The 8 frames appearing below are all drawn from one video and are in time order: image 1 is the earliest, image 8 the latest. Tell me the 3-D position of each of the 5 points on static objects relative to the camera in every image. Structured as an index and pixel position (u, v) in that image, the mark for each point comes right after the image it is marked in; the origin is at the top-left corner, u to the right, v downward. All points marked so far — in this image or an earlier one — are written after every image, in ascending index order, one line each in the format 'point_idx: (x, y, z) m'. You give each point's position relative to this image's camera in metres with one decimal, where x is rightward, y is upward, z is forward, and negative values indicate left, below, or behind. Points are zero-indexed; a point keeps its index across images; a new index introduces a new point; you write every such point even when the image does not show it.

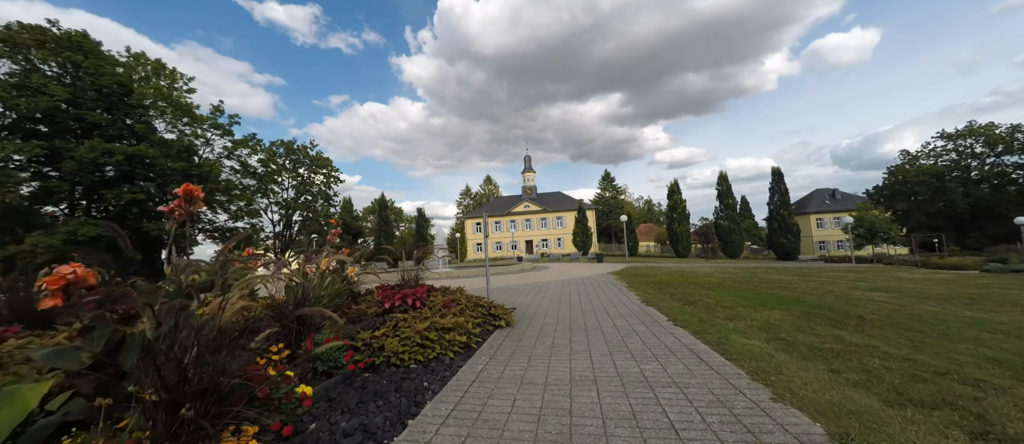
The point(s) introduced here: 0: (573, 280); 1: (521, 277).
0: (+2.3, -2.4, +14.9) m
1: (+0.3, -2.7, +17.6) m
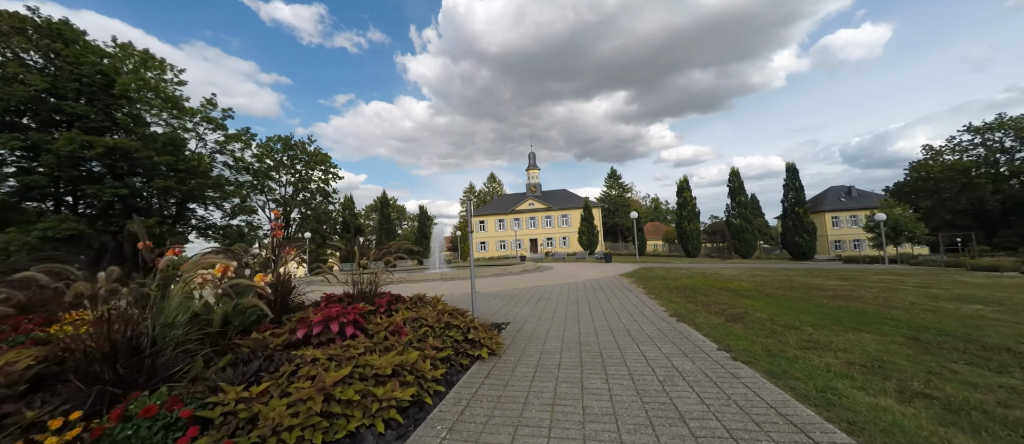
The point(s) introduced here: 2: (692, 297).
0: (+2.2, -2.2, +13.0) m
1: (+0.3, -2.5, +15.8) m
2: (+4.5, -1.8, +8.8) m
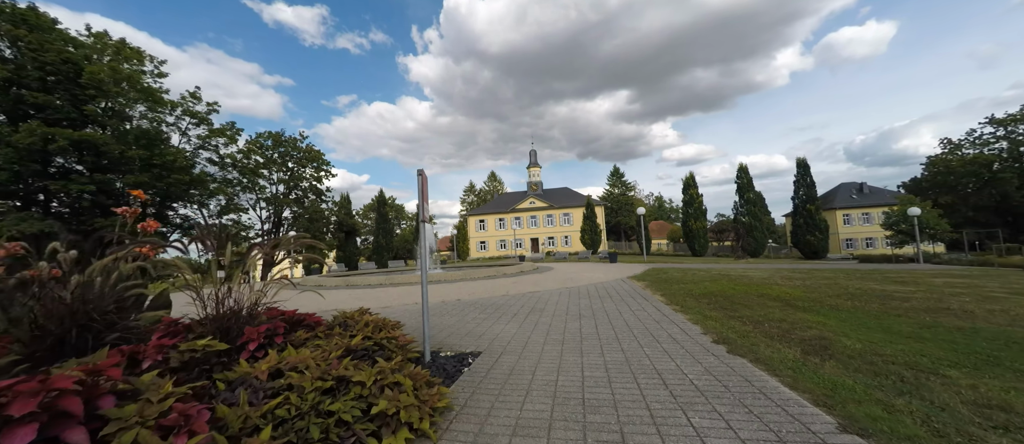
0: (+1.9, -2.0, +10.9) m
1: (0.0, -2.3, +13.7) m
2: (+4.1, -1.6, +6.7) m
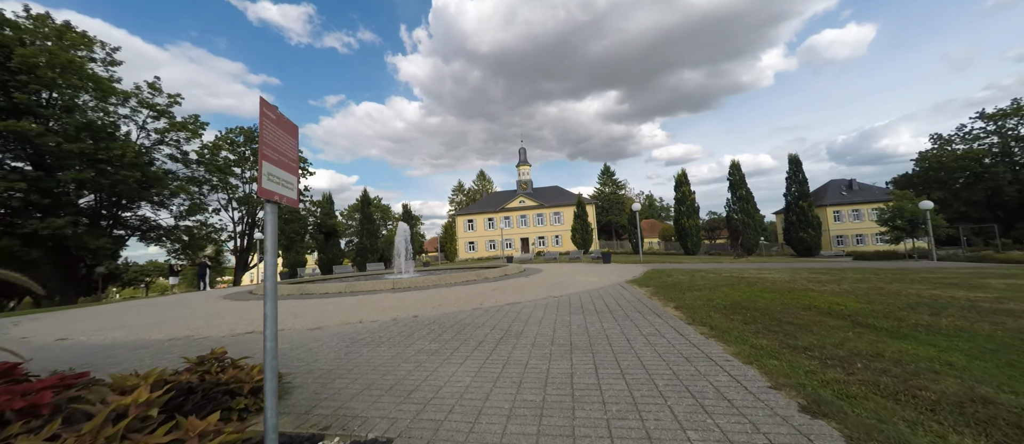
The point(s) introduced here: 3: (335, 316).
0: (+1.3, -1.9, +8.9) m
1: (-0.7, -2.2, +11.6) m
2: (+3.6, -1.5, +4.7) m
3: (-4.0, -2.2, +8.1) m
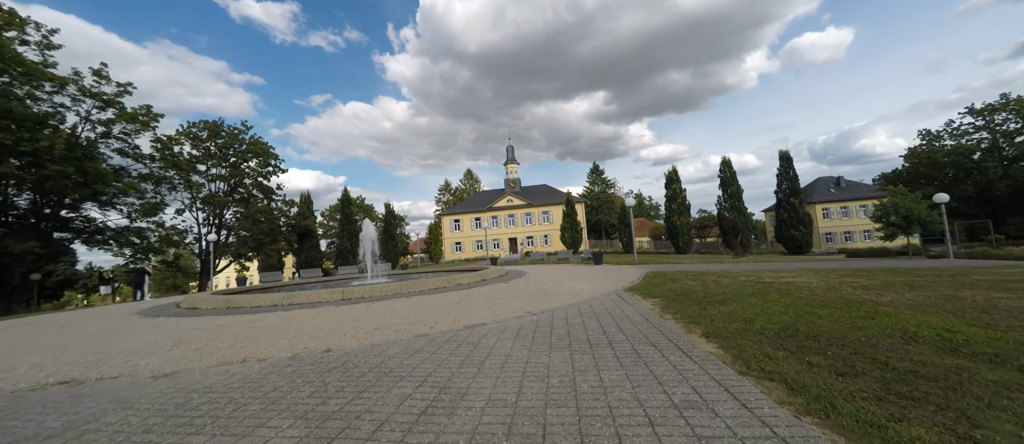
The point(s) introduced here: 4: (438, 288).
0: (+0.6, -1.7, +6.6) m
1: (-1.4, -2.1, +9.3) m
2: (+3.1, -1.3, +2.6) m
3: (-4.7, -2.1, +5.7) m
4: (-2.6, -2.3, +12.8) m
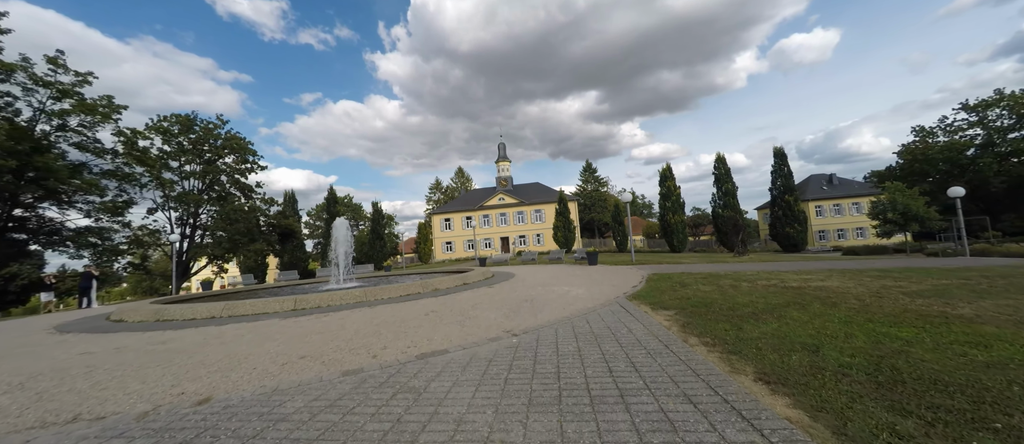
0: (+0.3, -1.6, +5.0) m
1: (-1.9, -2.0, +7.7) m
2: (+2.8, -1.2, +1.0) m
3: (-5.1, -2.0, +4.1) m
4: (-3.1, -2.2, +11.1) m
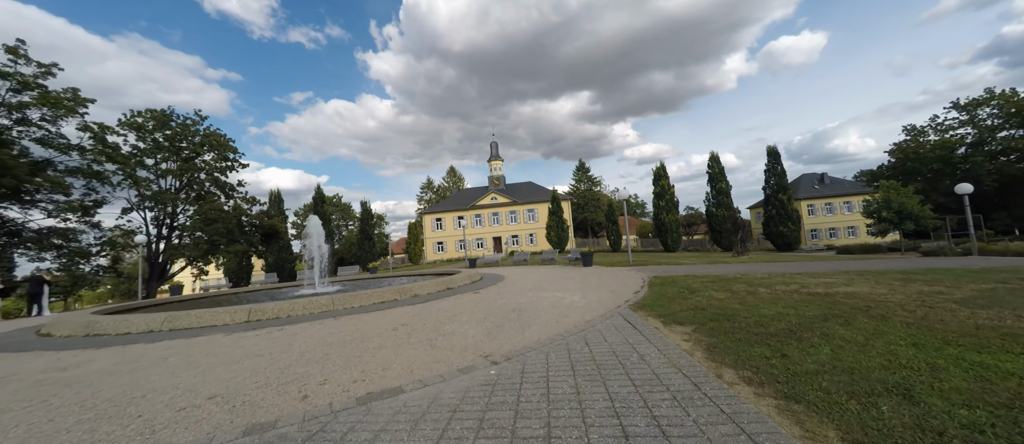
0: (0.0, -1.6, +3.9) m
1: (-2.1, -1.9, +6.5) m
2: (+2.6, -1.1, -0.1) m
3: (-5.3, -1.9, +2.8) m
4: (-3.5, -2.2, +9.9) m
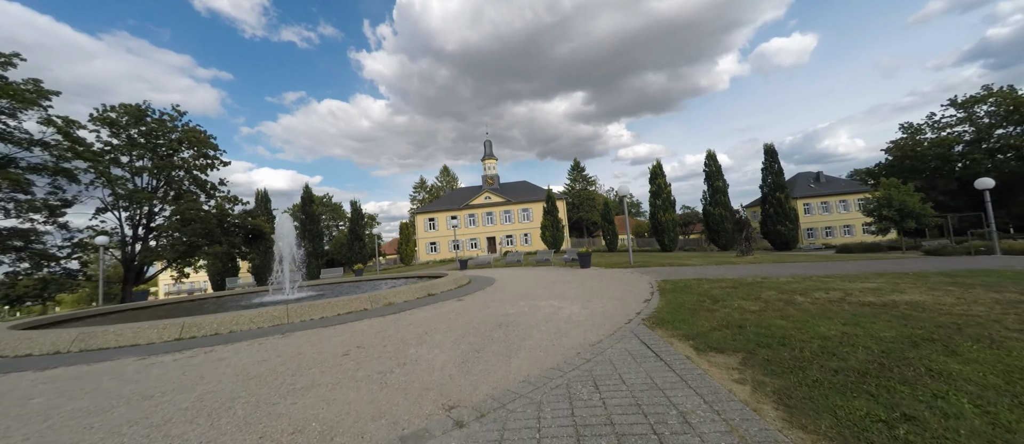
0: (-0.2, -1.5, +2.6) m
1: (-2.4, -1.8, +5.1) m
2: (+2.5, -1.0, -1.4) m
3: (-5.4, -1.9, +1.4) m
4: (-3.8, -2.1, +8.5) m
